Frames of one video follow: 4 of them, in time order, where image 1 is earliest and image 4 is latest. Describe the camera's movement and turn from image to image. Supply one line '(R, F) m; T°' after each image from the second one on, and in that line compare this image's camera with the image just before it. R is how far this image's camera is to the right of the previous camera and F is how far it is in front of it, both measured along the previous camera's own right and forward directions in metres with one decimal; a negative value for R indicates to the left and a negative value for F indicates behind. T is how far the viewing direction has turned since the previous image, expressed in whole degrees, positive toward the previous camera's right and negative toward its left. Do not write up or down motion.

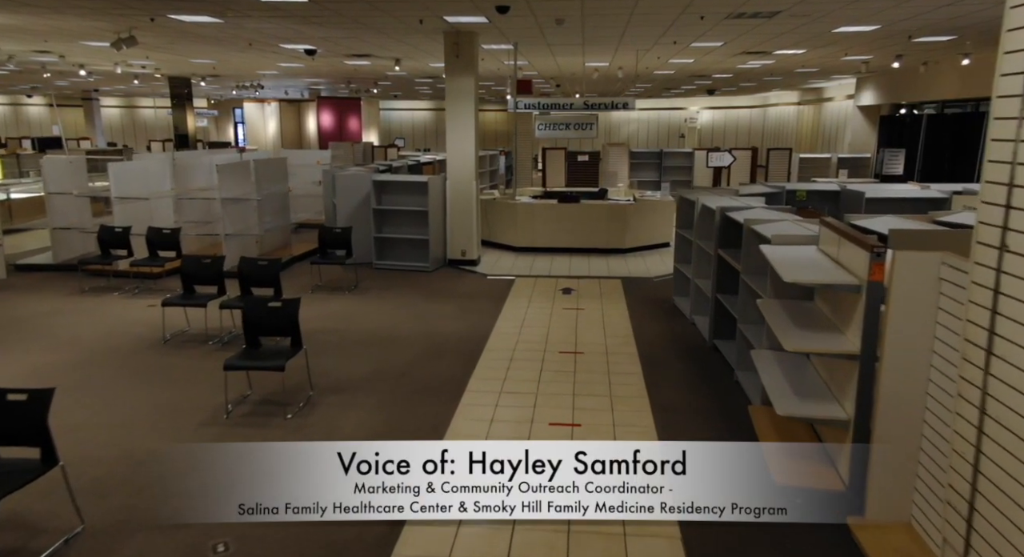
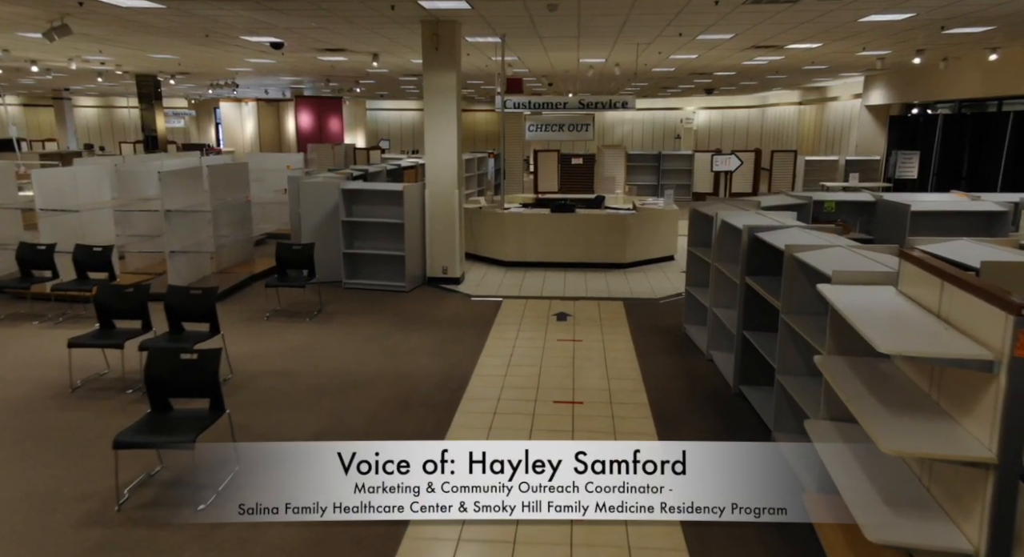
(+0.1, +1.1) m; +1°
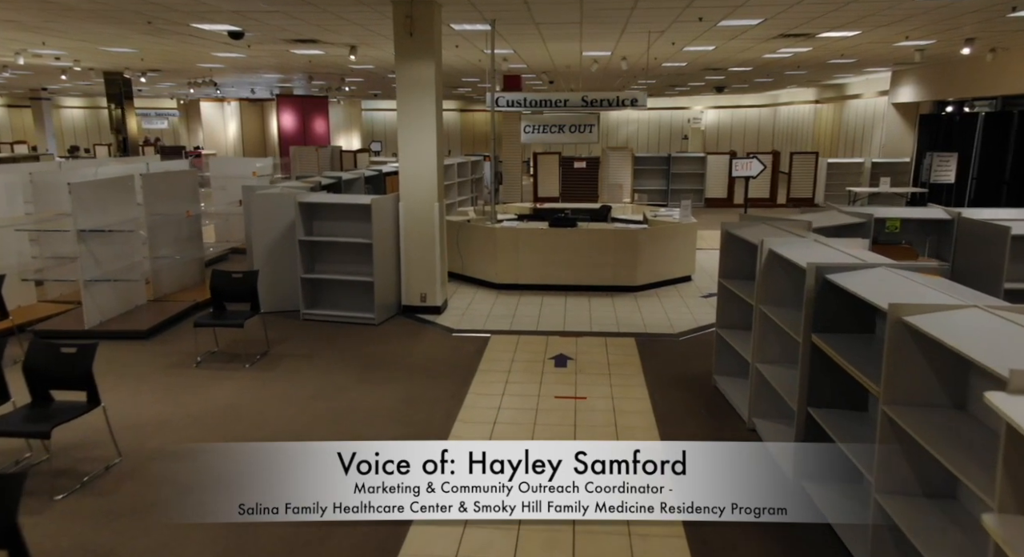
(+0.2, +1.3) m; 0°
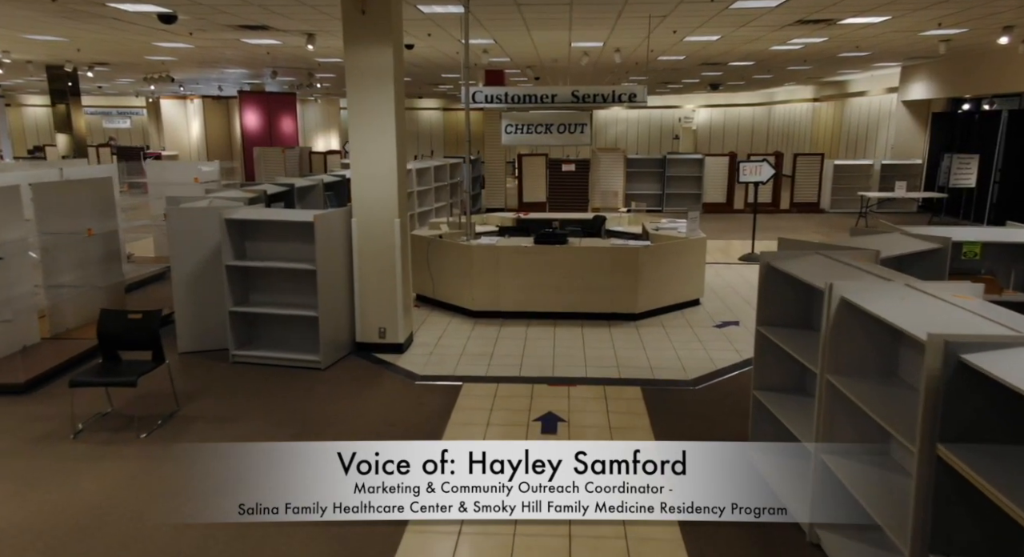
(+0.1, +1.3) m; +1°
